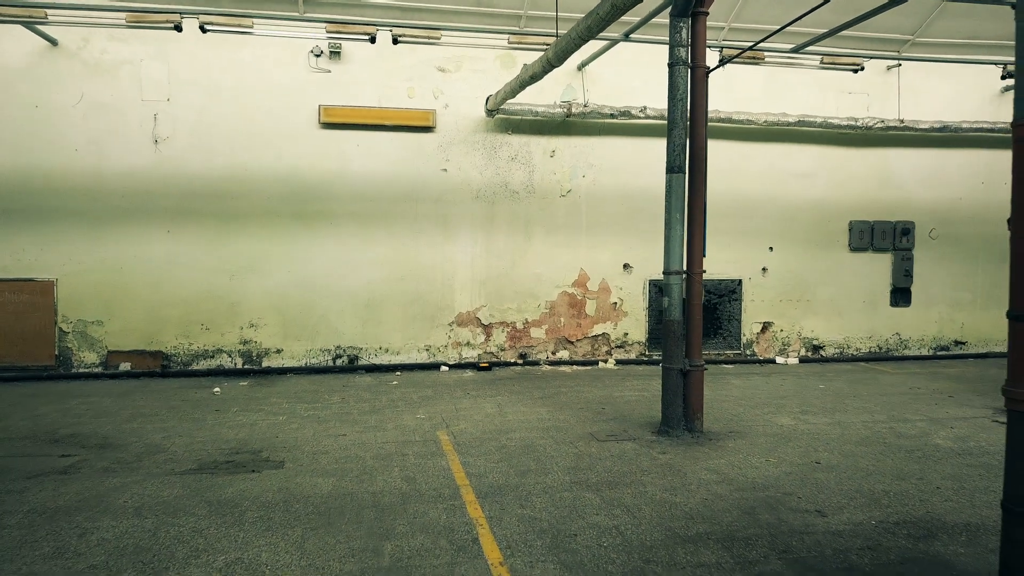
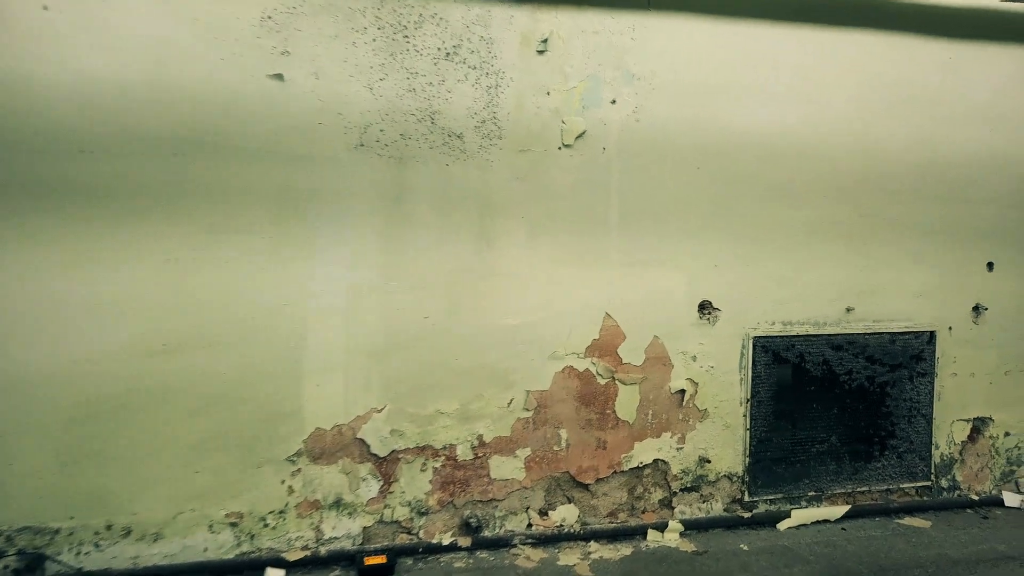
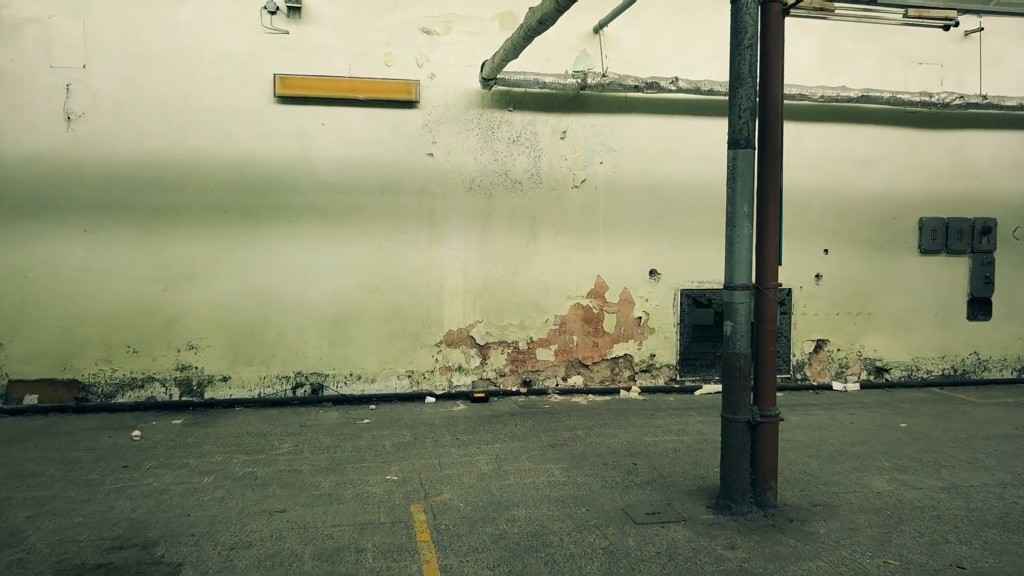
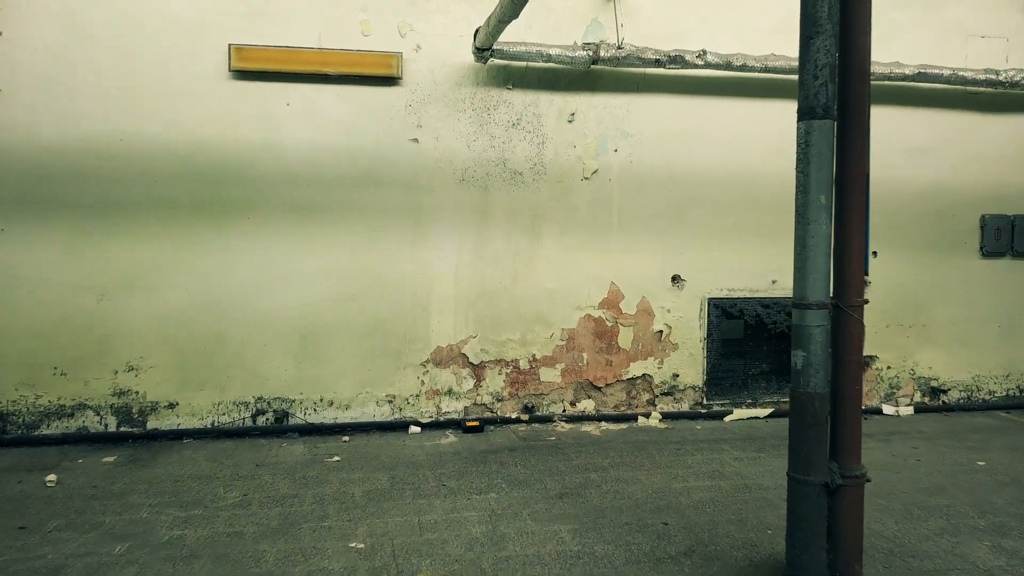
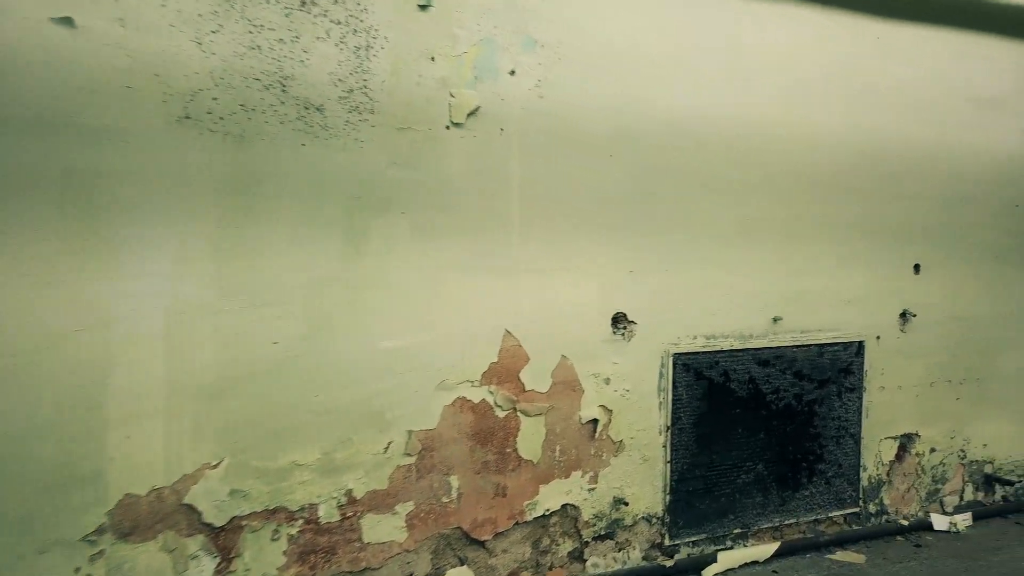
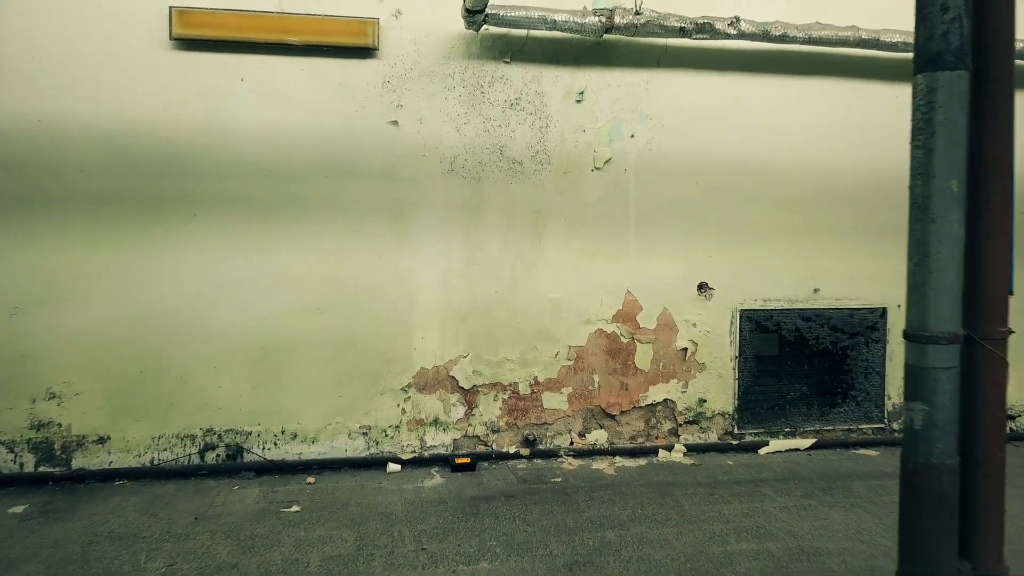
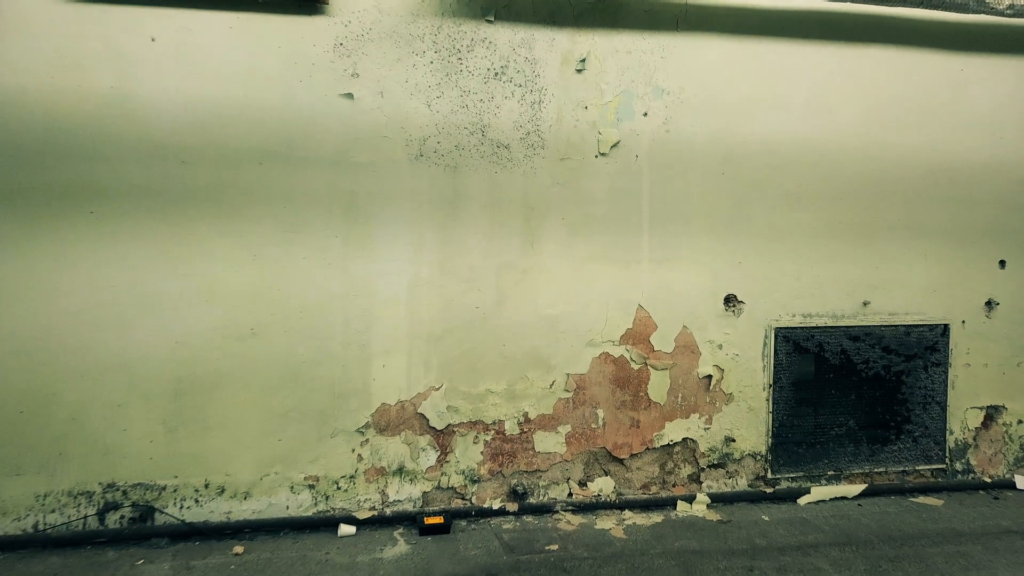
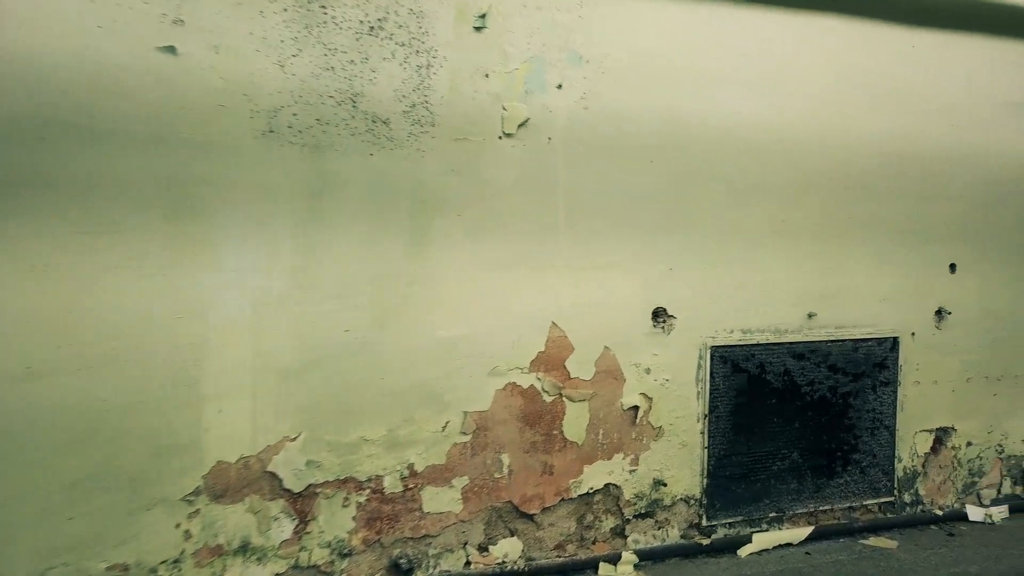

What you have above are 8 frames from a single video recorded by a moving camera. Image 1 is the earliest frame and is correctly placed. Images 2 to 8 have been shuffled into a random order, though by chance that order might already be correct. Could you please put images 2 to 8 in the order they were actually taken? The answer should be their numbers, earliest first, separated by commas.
3, 4, 6, 7, 2, 8, 5
